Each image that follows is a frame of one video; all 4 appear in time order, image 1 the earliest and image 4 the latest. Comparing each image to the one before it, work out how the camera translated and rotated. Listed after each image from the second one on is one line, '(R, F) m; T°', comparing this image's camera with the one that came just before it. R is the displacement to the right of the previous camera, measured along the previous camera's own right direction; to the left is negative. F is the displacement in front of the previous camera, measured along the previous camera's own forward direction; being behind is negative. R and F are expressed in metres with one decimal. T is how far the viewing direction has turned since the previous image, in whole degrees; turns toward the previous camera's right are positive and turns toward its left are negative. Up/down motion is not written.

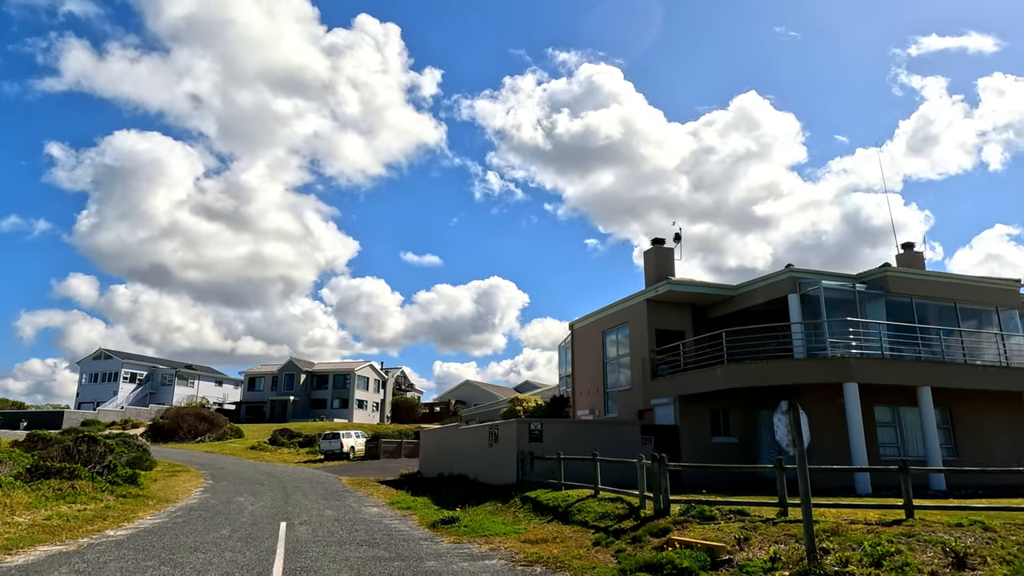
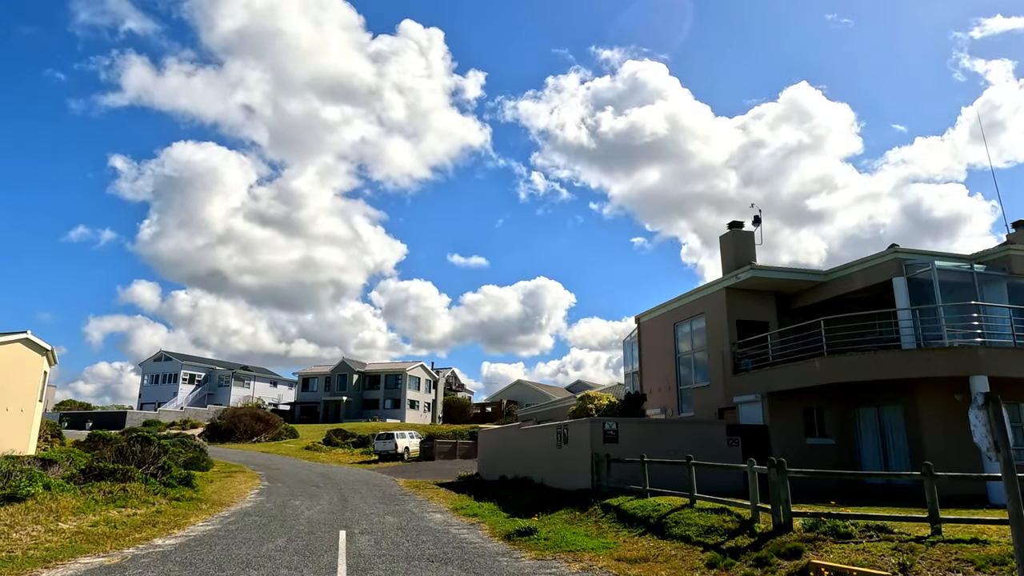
(-0.5, +1.3) m; -4°
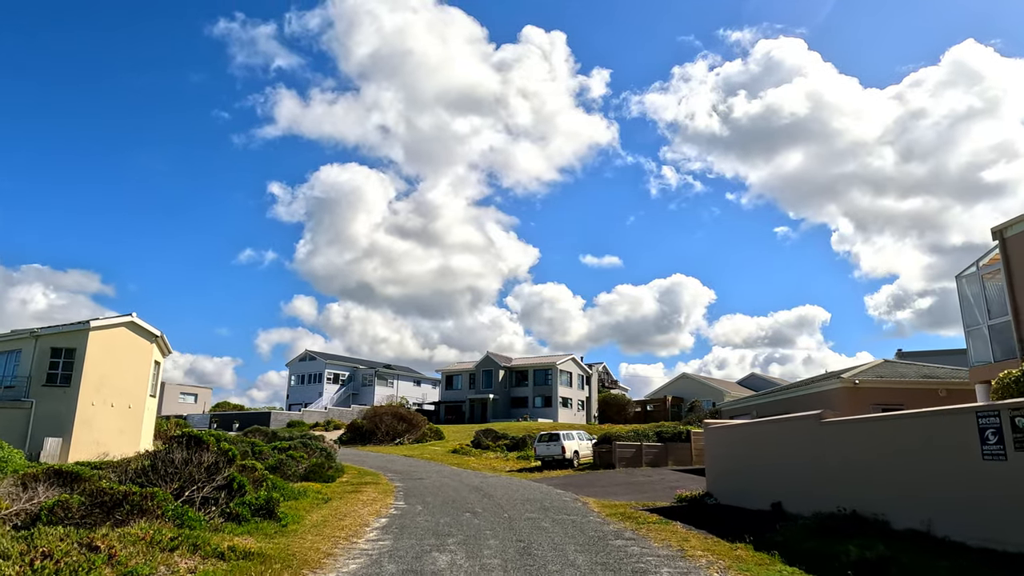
(-2.6, +8.5) m; -11°
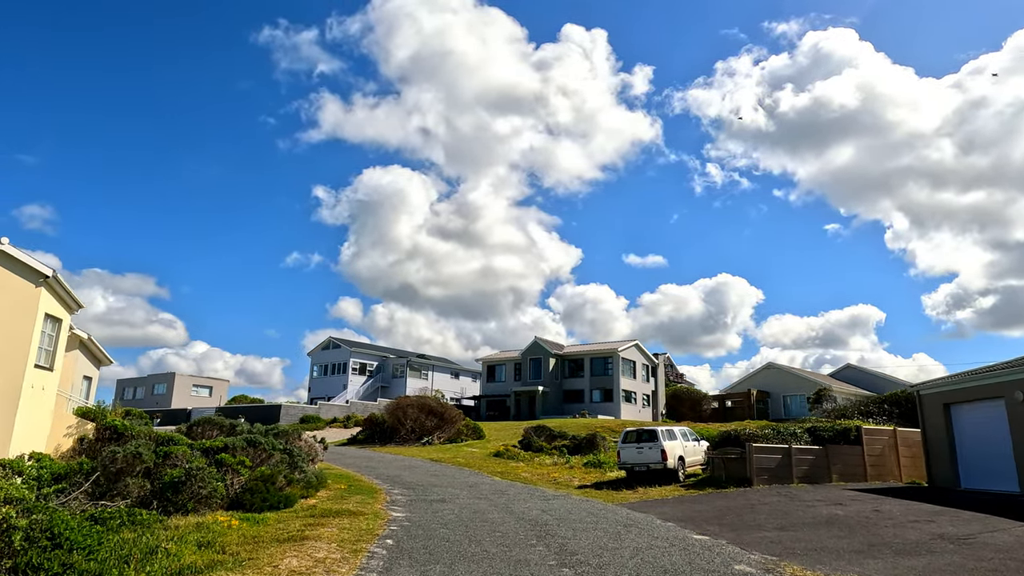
(-0.9, +10.5) m; -4°
